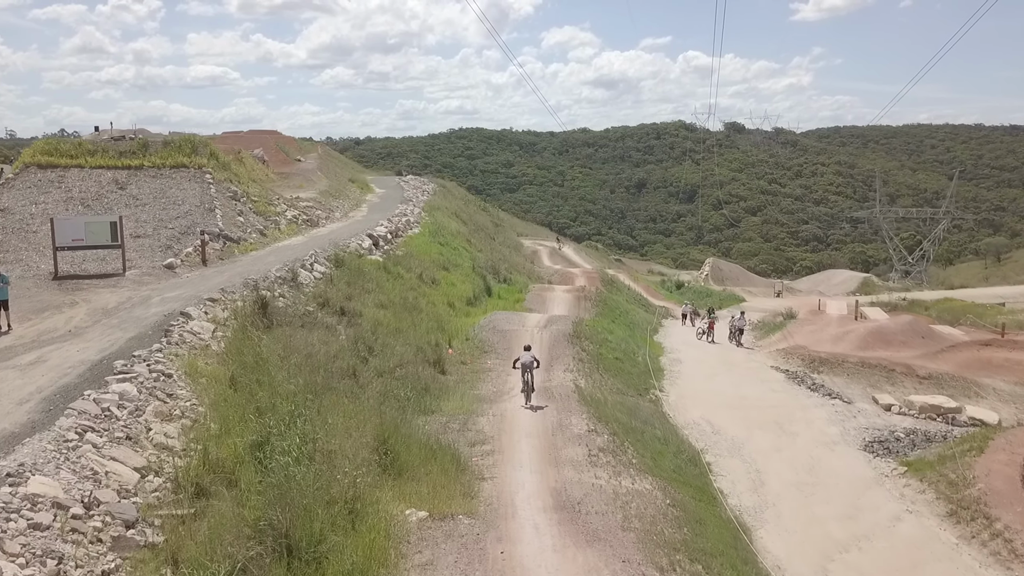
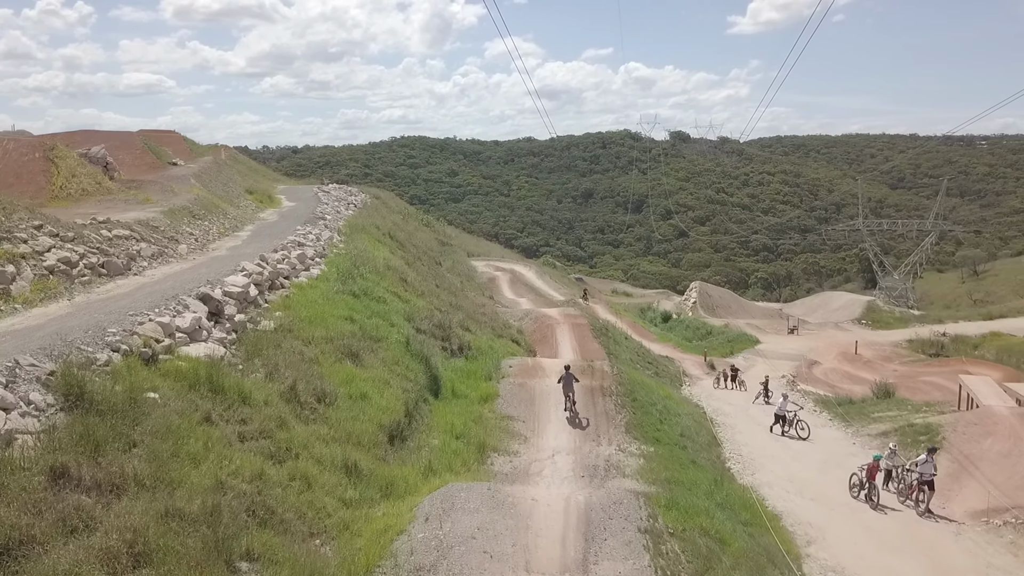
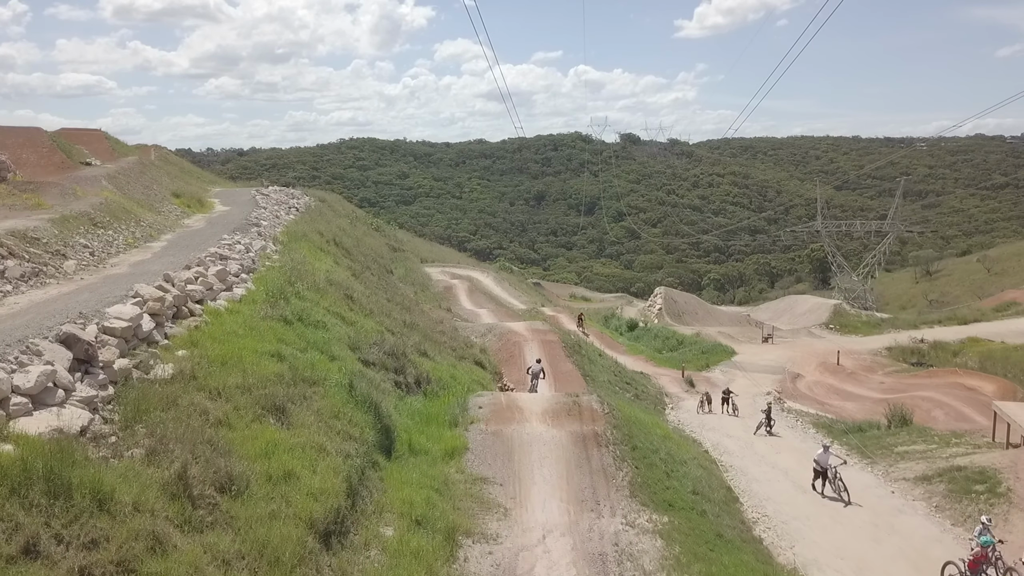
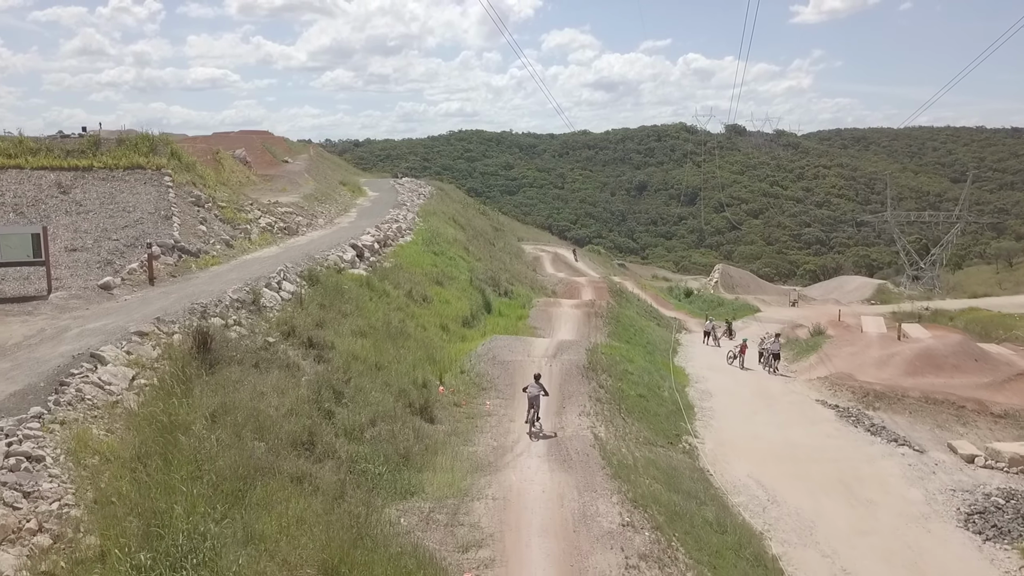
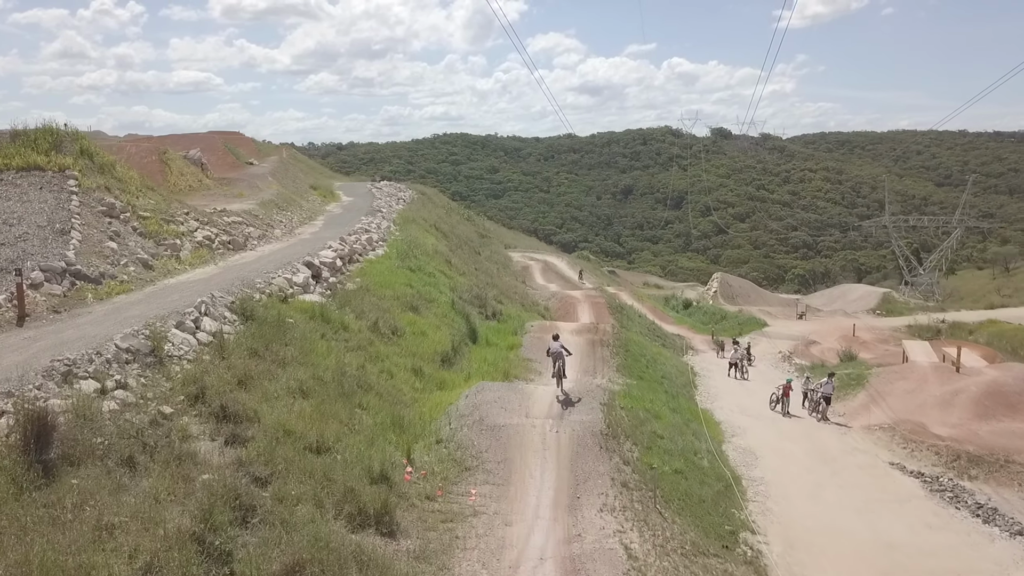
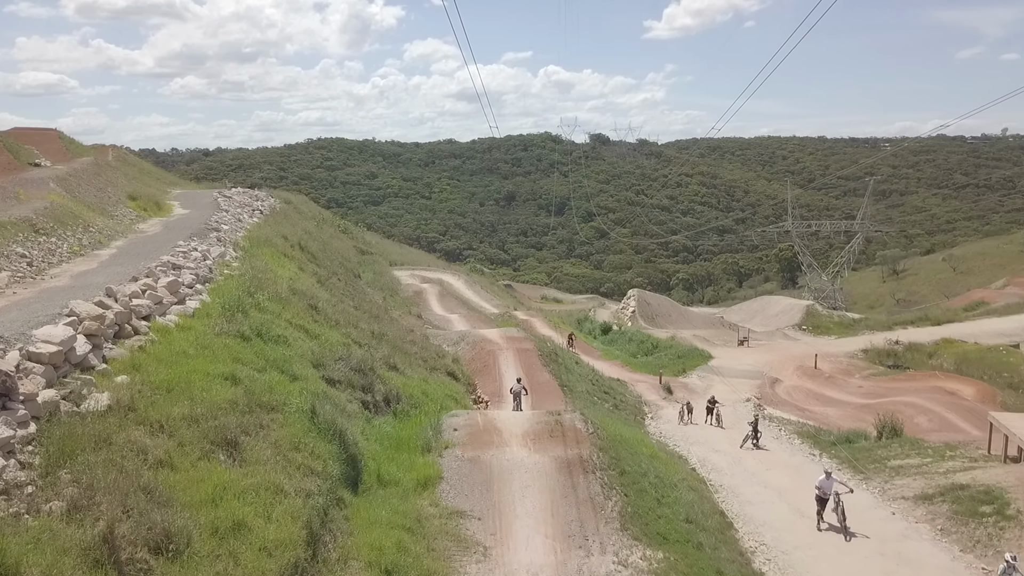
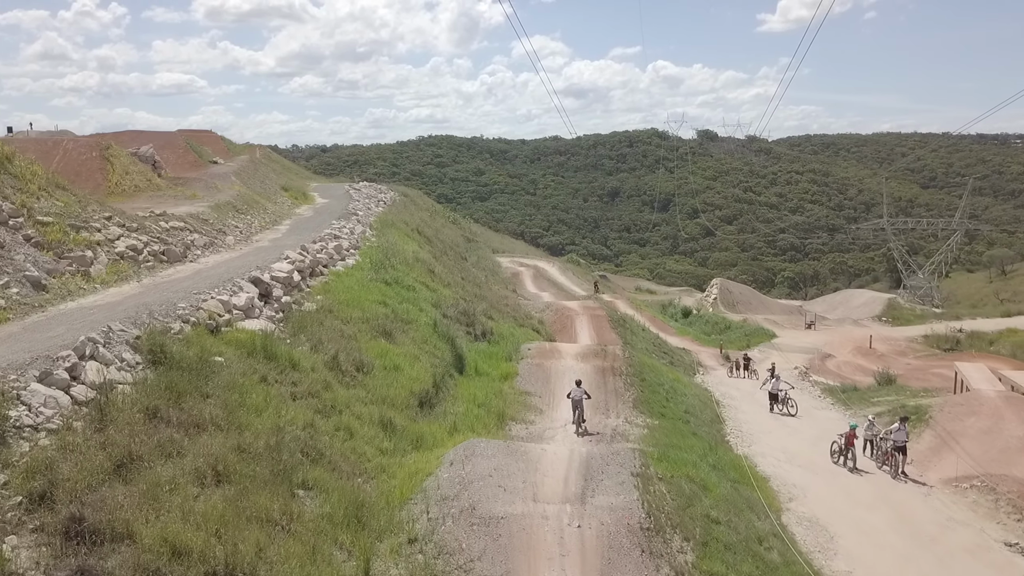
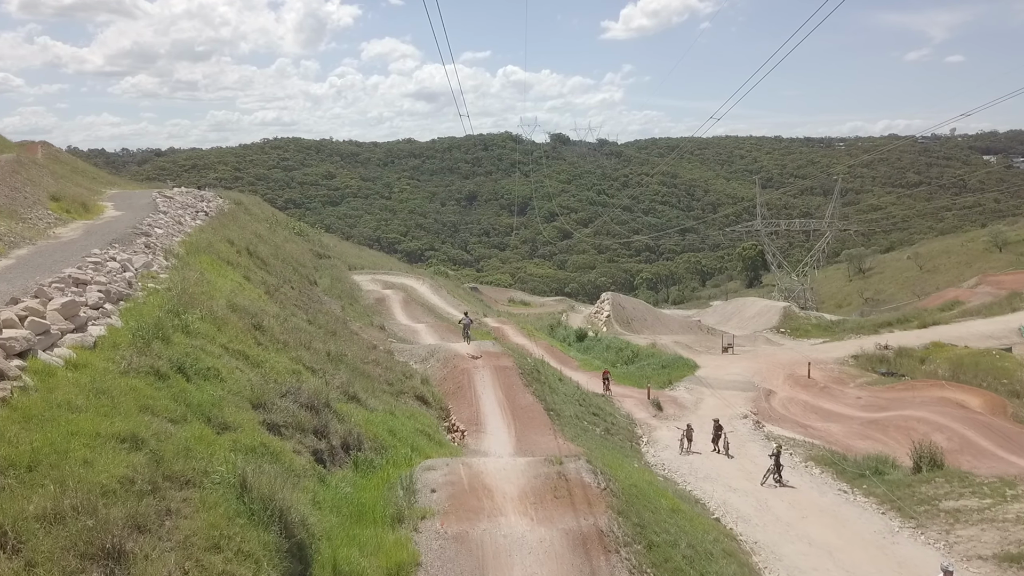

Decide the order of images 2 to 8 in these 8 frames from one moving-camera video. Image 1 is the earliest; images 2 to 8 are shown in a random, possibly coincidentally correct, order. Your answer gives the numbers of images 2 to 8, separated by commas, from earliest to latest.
4, 5, 7, 2, 3, 6, 8
